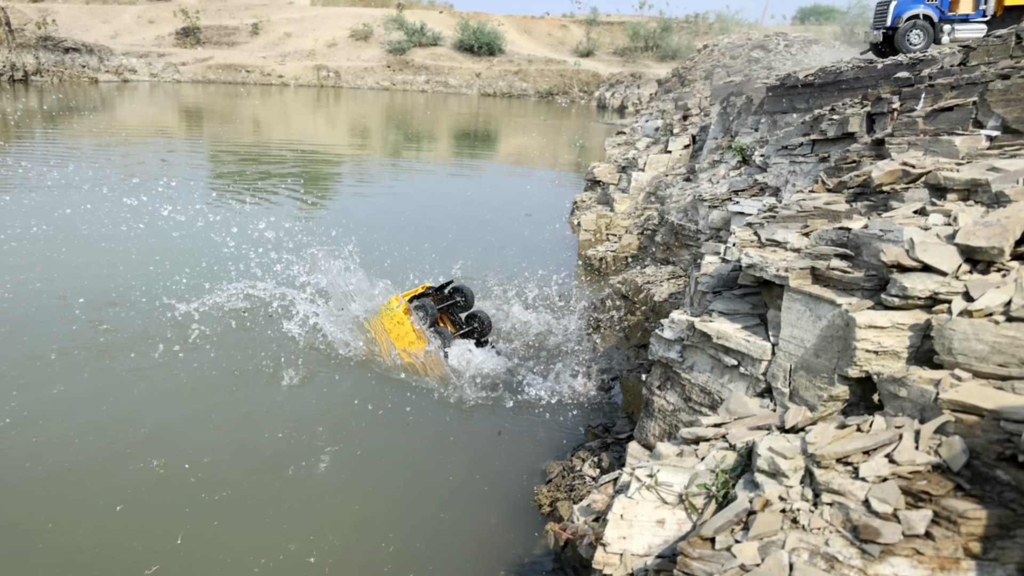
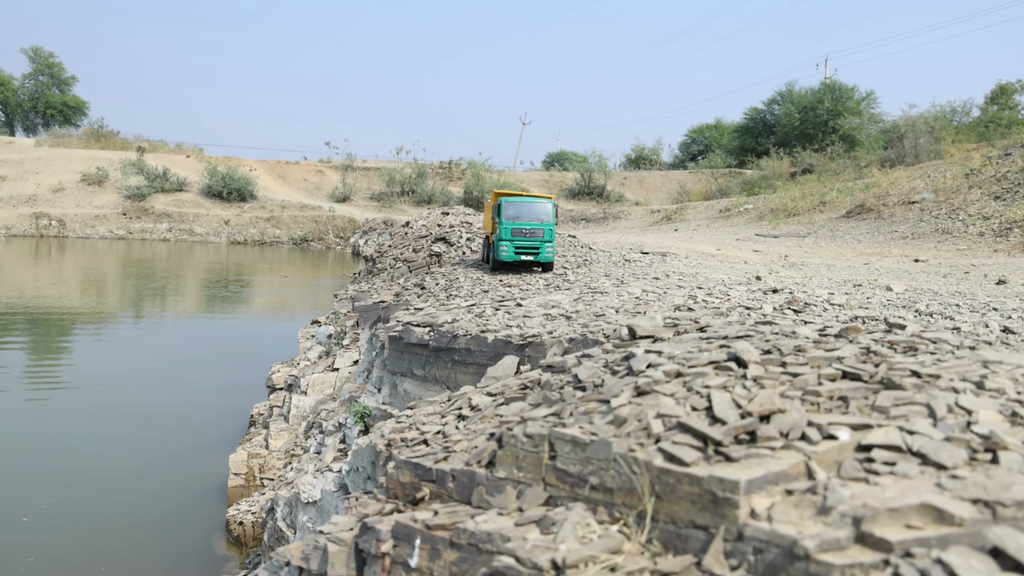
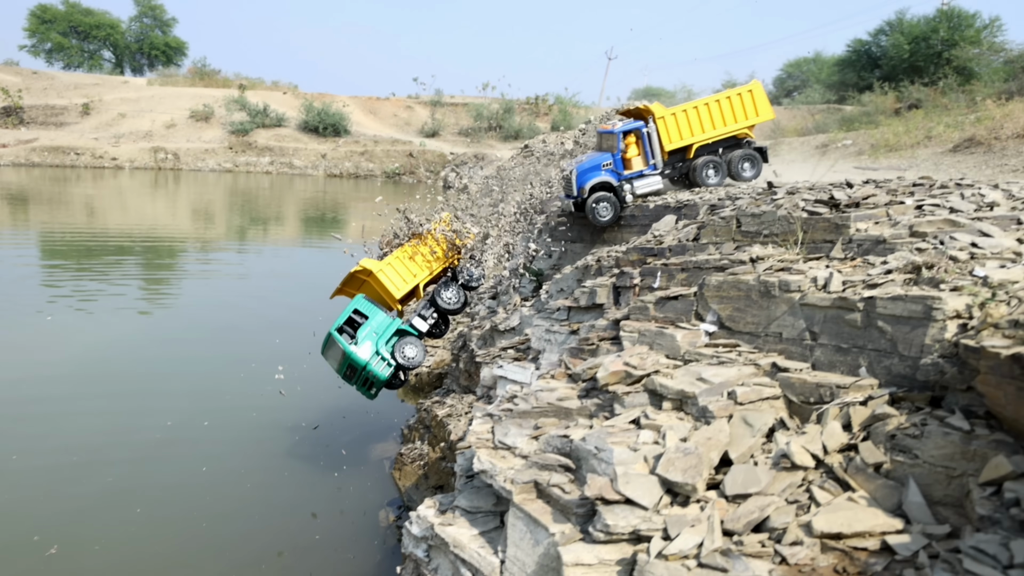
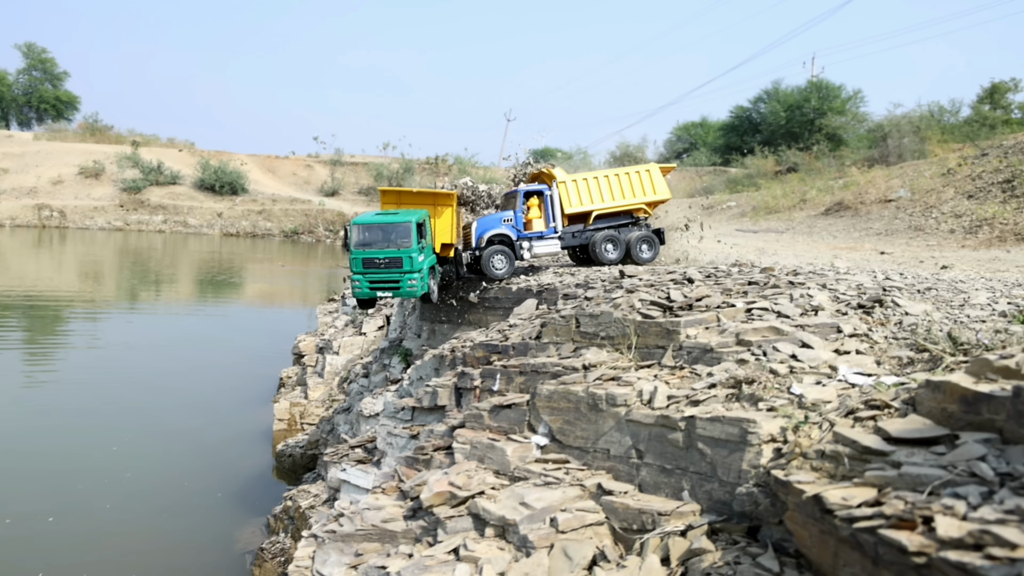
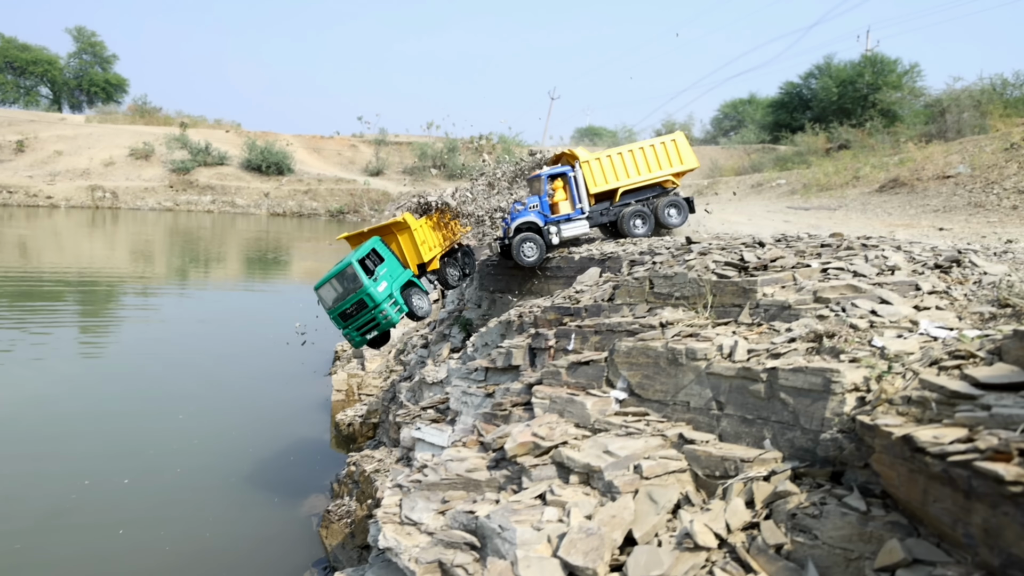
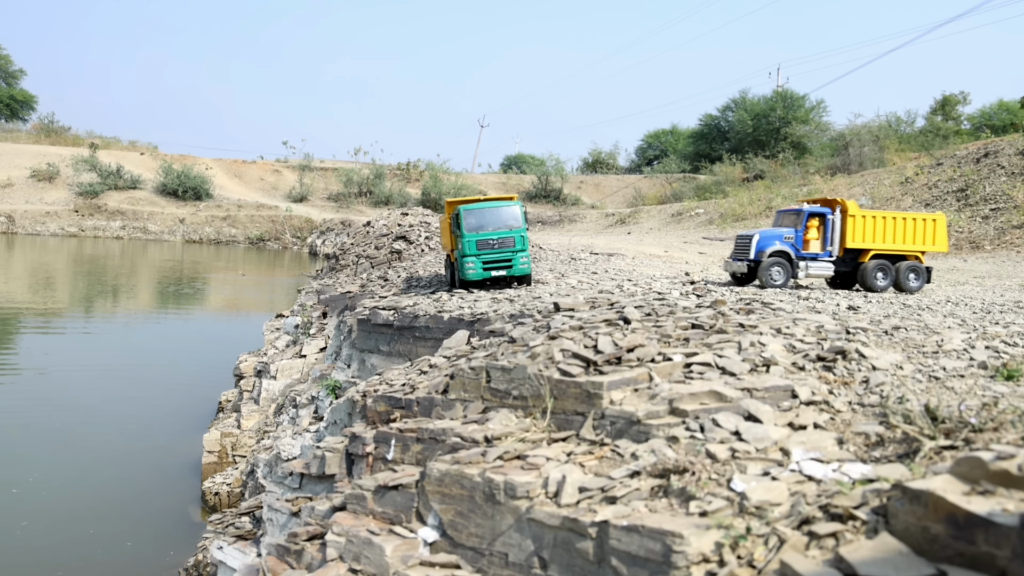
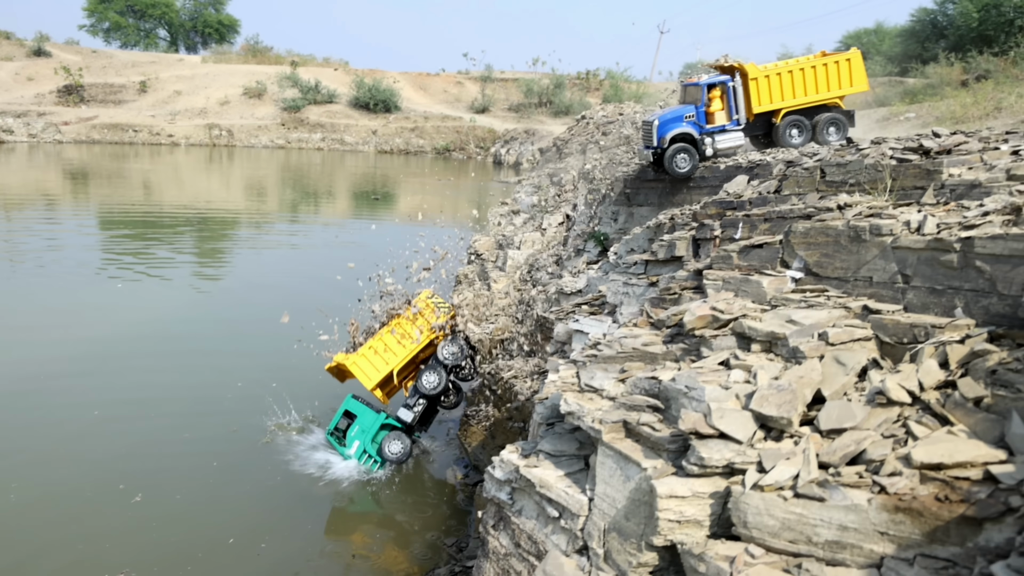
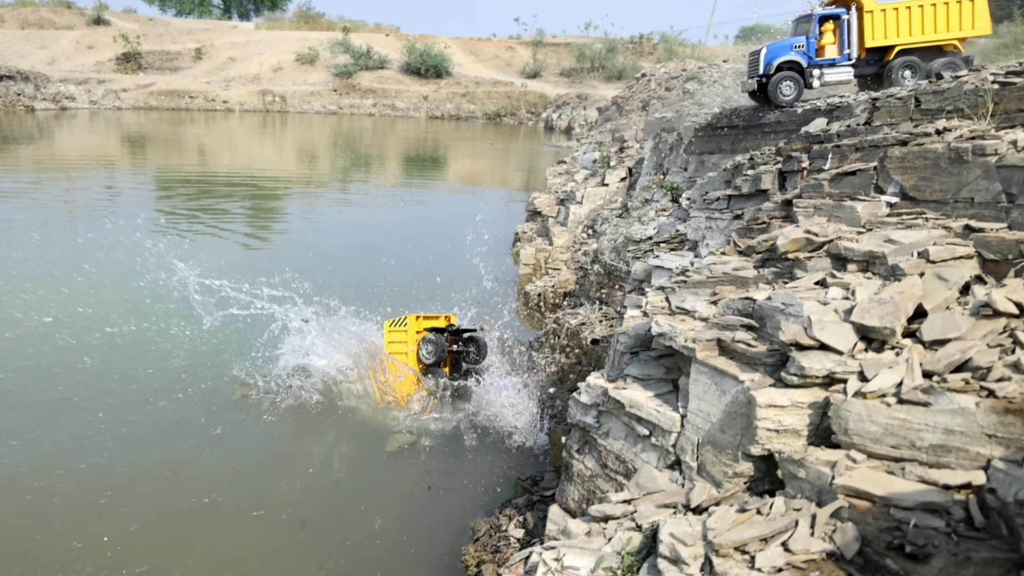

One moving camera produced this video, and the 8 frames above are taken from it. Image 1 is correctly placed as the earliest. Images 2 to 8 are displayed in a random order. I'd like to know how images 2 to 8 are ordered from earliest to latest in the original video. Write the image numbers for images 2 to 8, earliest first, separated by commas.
8, 7, 3, 5, 4, 6, 2
